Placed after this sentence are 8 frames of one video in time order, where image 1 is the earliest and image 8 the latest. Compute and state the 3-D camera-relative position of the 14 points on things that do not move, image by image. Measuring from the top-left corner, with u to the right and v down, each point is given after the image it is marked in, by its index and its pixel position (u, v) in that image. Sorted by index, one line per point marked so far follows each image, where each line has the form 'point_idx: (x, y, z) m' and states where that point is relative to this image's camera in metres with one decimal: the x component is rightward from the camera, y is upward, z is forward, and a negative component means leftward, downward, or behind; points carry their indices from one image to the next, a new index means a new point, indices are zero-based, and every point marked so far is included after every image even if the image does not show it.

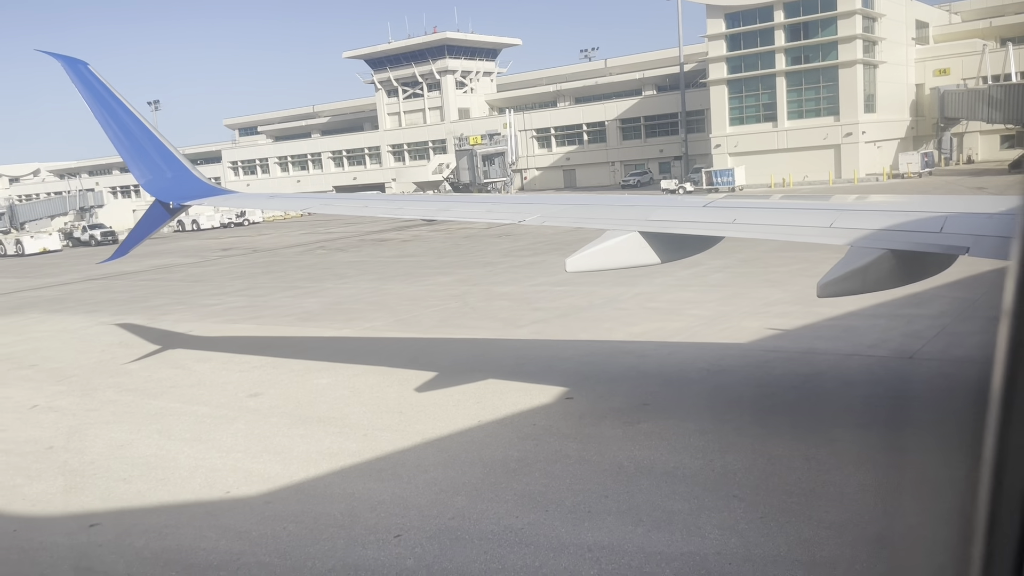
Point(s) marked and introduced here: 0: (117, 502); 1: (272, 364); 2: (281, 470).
0: (-4.4, -2.4, +9.8) m
1: (-4.6, -1.4, +16.3) m
2: (-2.6, -2.2, +10.5) m
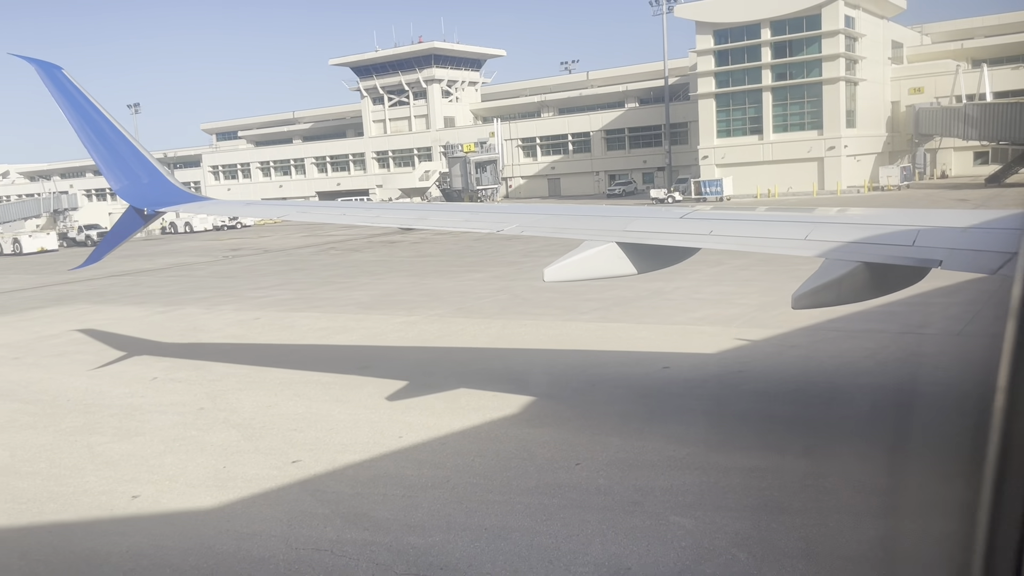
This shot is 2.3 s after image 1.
0: (-2.7, -2.1, +11.1) m
1: (-3.1, -1.1, +17.7) m
2: (-0.9, -1.9, +11.9) m
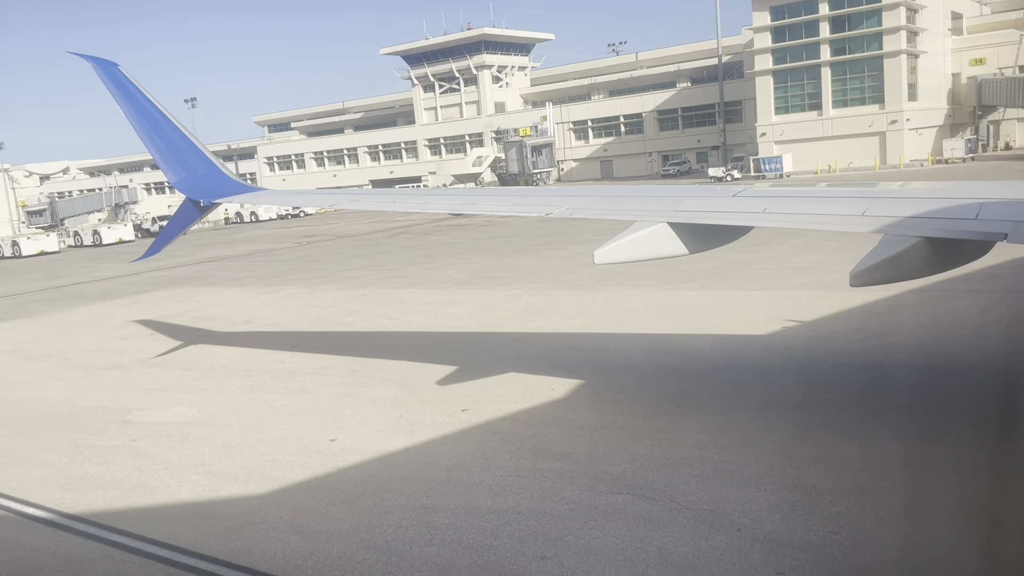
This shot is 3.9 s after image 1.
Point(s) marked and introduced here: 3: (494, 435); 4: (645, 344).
0: (-0.6, -1.6, +12.2) m
1: (-0.8, -0.6, +18.7) m
2: (+1.2, -1.4, +12.9) m
3: (-0.2, -1.8, +10.3) m
4: (+2.3, -1.0, +14.5) m
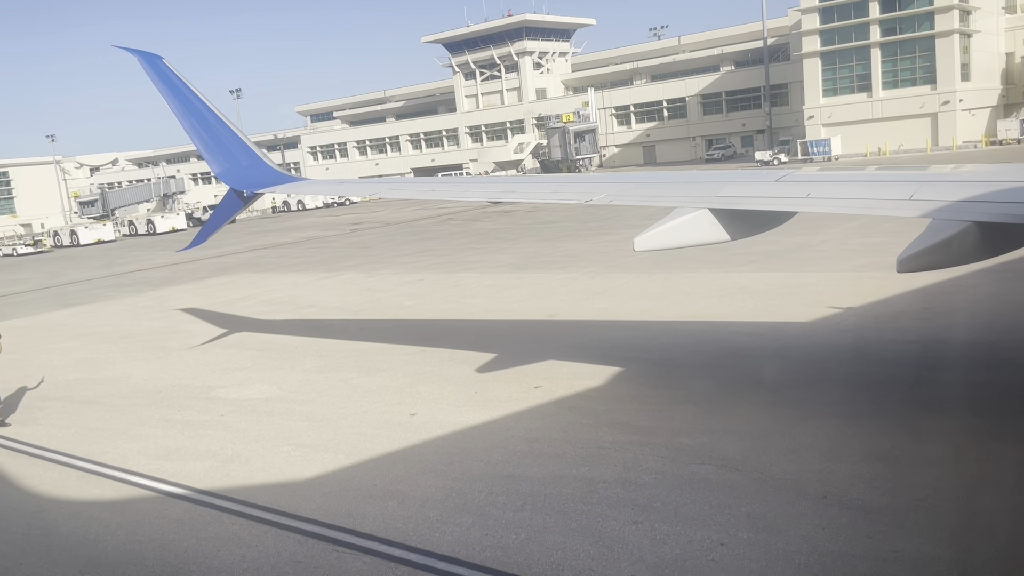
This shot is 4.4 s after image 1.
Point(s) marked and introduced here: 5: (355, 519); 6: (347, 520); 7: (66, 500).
0: (+0.4, -1.3, +12.5) m
1: (+0.5, -0.2, +19.0) m
2: (+2.3, -1.1, +13.1) m
3: (+0.7, -1.5, +10.6) m
4: (+3.4, -0.6, +14.7) m
5: (-1.5, -2.2, +8.0) m
6: (-1.6, -2.2, +8.0) m
7: (-5.0, -2.4, +9.4) m
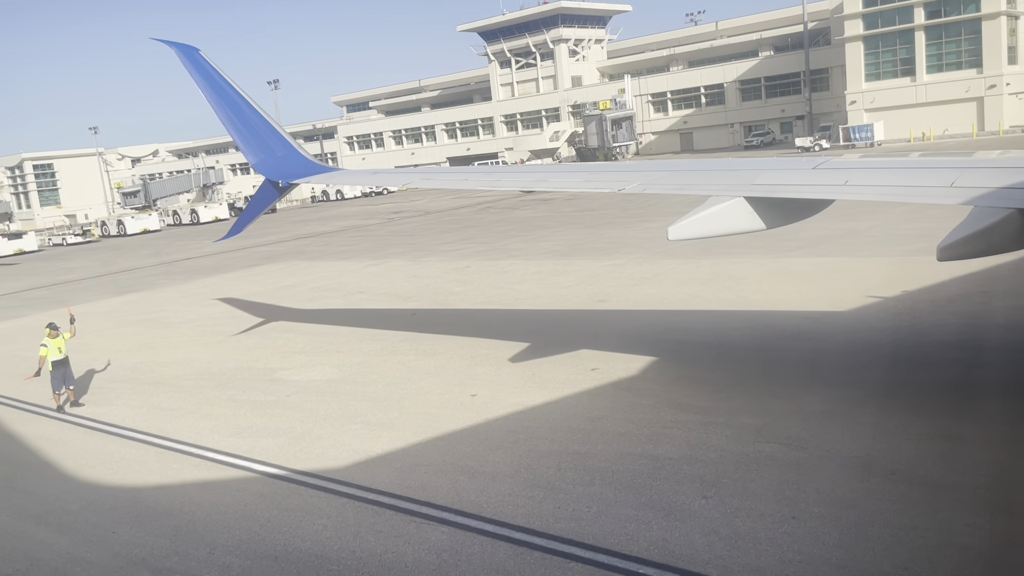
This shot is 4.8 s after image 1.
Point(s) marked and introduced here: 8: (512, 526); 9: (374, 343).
0: (+1.2, -1.1, +12.7) m
1: (+1.6, +0.1, +19.2) m
2: (+3.1, -0.8, +13.3) m
3: (+1.5, -1.3, +10.9) m
4: (+4.4, -0.4, +14.8) m
5: (-0.8, -2.0, +8.3) m
6: (-0.9, -2.0, +8.3) m
7: (-4.2, -2.2, +9.8) m
8: (0.0, -2.1, +7.4) m
9: (-2.5, -1.0, +15.6) m
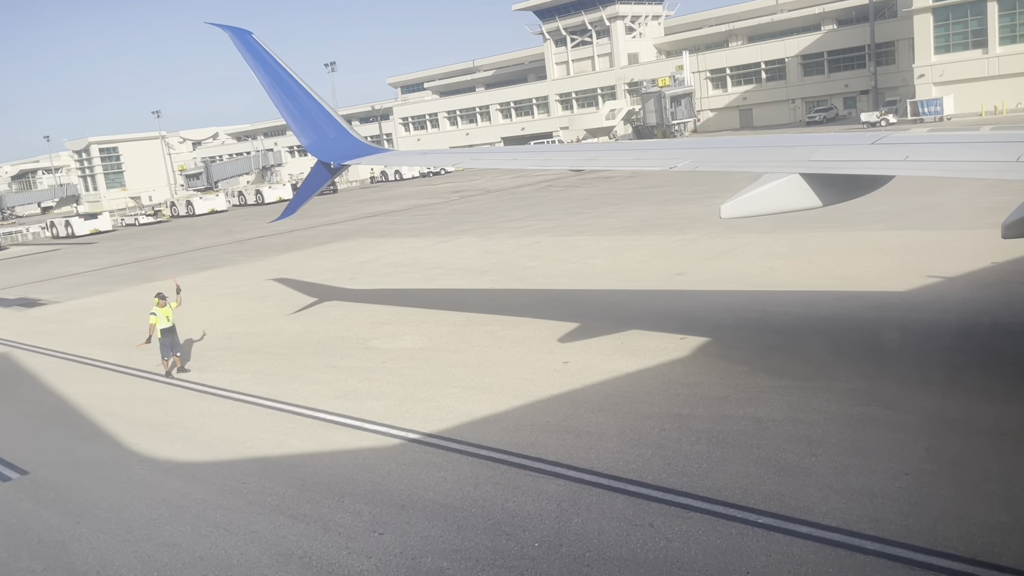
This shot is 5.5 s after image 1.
0: (+2.6, -0.6, +13.0) m
1: (+3.4, +0.7, +19.4) m
2: (+4.5, -0.3, +13.4) m
3: (+2.7, -0.9, +11.1) m
4: (+5.8, +0.1, +14.8) m
5: (+0.3, -1.7, +8.7) m
6: (+0.2, -1.7, +8.7) m
7: (-3.0, -1.8, +10.4) m
8: (+1.0, -1.7, +7.7) m
9: (-1.0, -0.5, +16.0) m
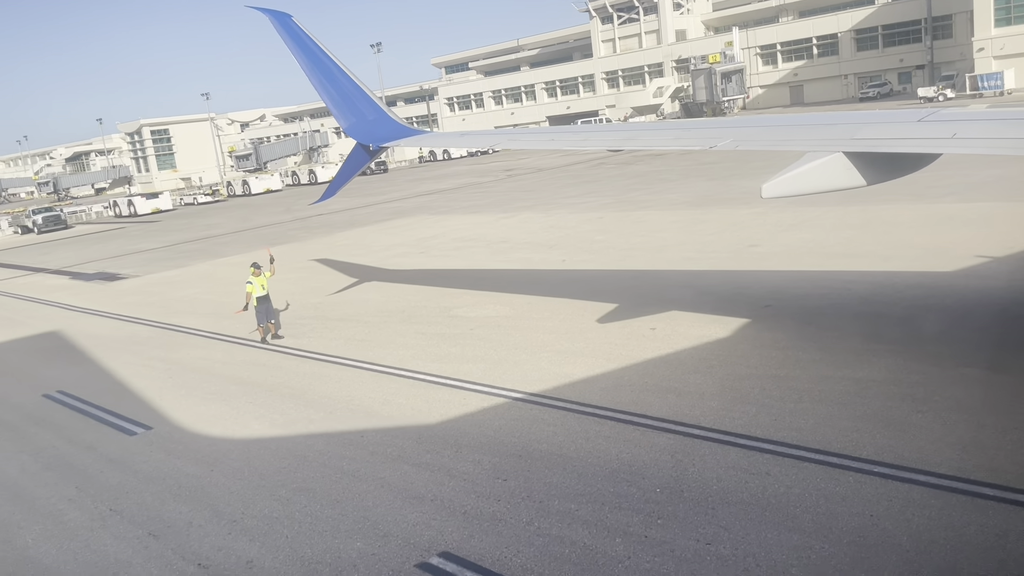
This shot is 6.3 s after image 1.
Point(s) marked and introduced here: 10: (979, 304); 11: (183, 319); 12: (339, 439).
0: (+3.9, -0.1, +13.2) m
1: (+5.0, +1.4, +19.5) m
2: (+5.9, +0.1, +13.5) m
3: (+4.0, -0.5, +11.3) m
4: (+7.3, +0.6, +14.9) m
5: (+1.4, -1.3, +9.1) m
6: (+1.3, -1.3, +9.0) m
7: (-1.8, -1.3, +10.9) m
8: (+2.1, -1.4, +8.0) m
9: (+0.5, +0.1, +16.4) m
10: (+6.4, -0.2, +11.5) m
11: (-7.0, -0.6, +17.8) m
12: (-1.9, -1.7, +9.4) m
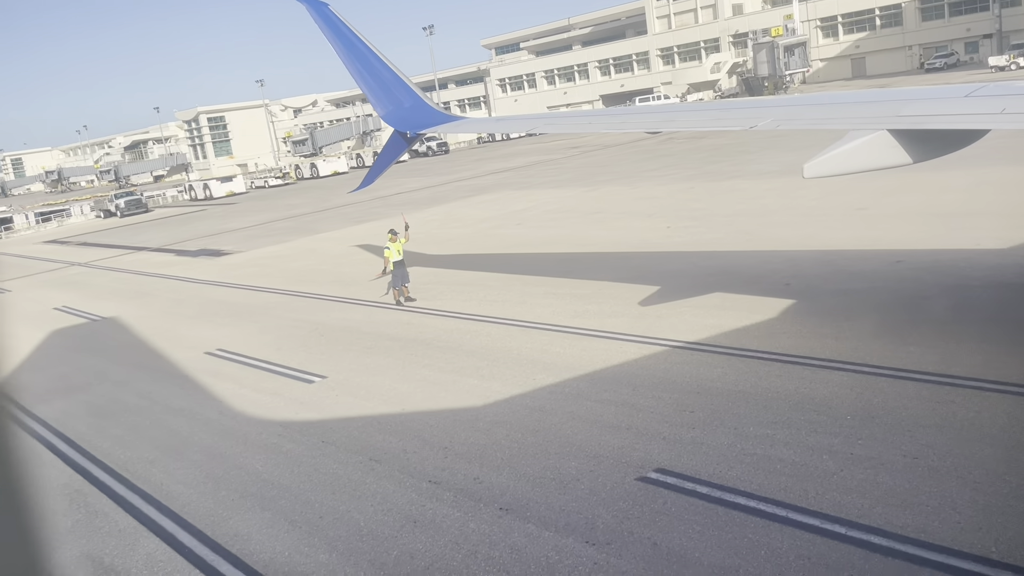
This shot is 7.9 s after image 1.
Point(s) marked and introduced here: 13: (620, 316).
0: (+6.1, +0.5, +13.6) m
1: (+7.5, +2.2, +19.8) m
2: (+8.0, +0.8, +13.8) m
3: (+6.0, +0.1, +11.7) m
4: (+9.5, +1.4, +15.1) m
5: (+3.3, -0.7, +9.6) m
6: (+3.2, -0.7, +9.6) m
7: (+0.2, -0.8, +11.7) m
8: (+4.0, -0.8, +8.5) m
9: (+2.8, +0.8, +16.9) m
10: (+8.4, +0.5, +11.7) m
11: (-4.6, 0.0, +18.7) m
12: (0.0, -1.1, +10.1) m
13: (+1.5, -0.4, +12.3) m
